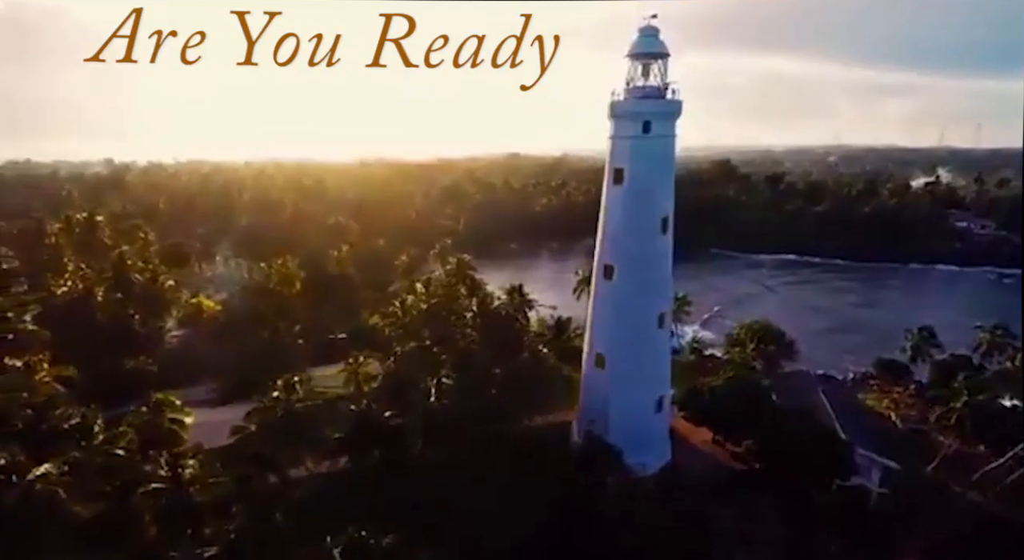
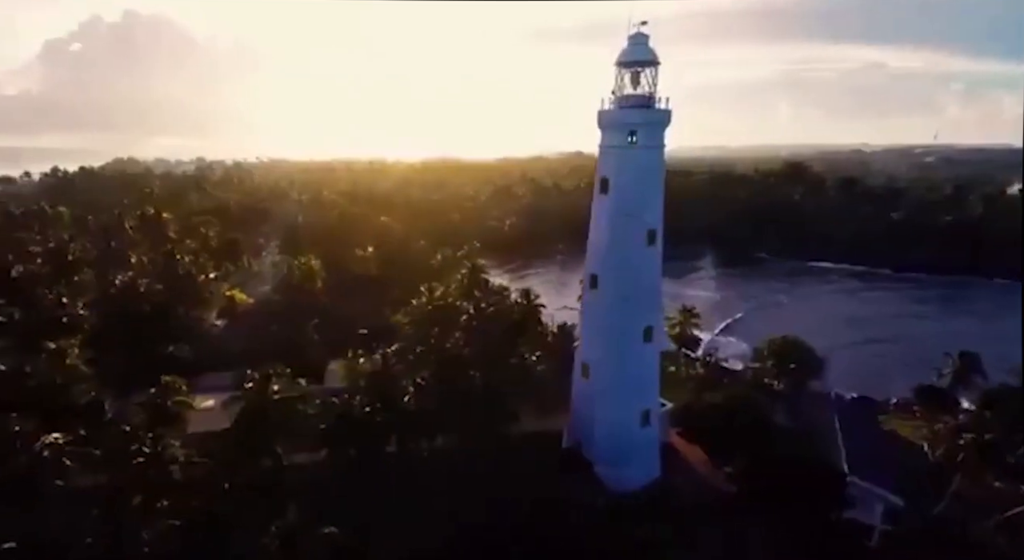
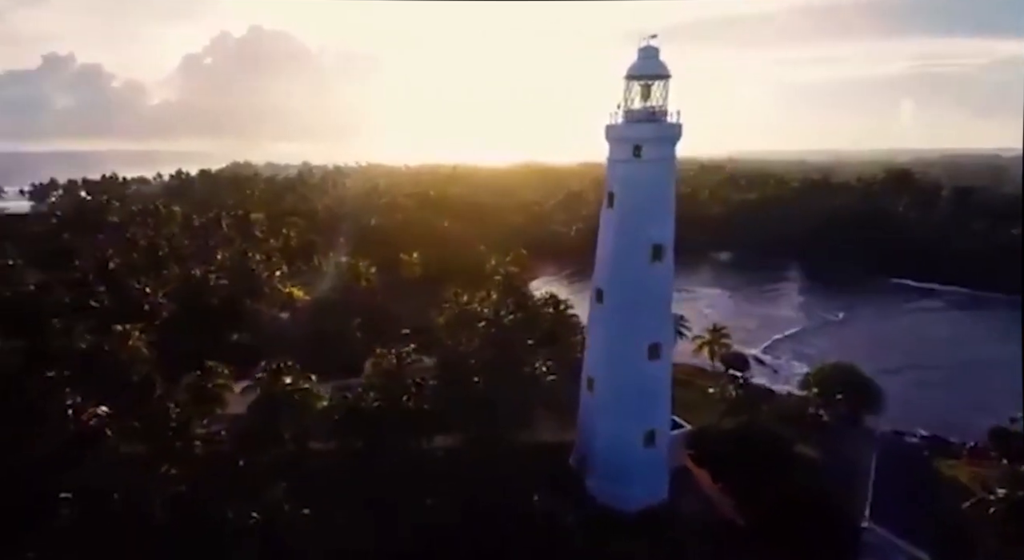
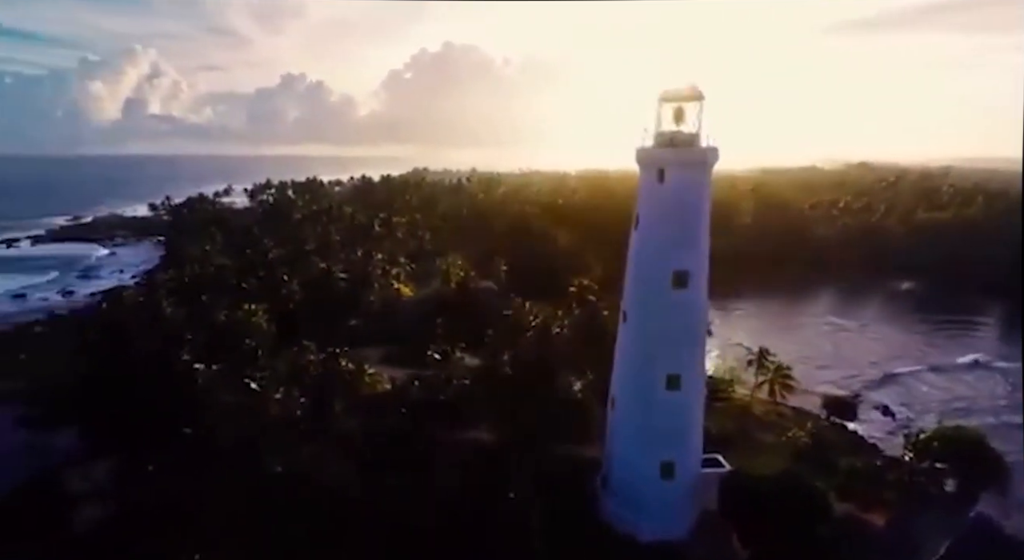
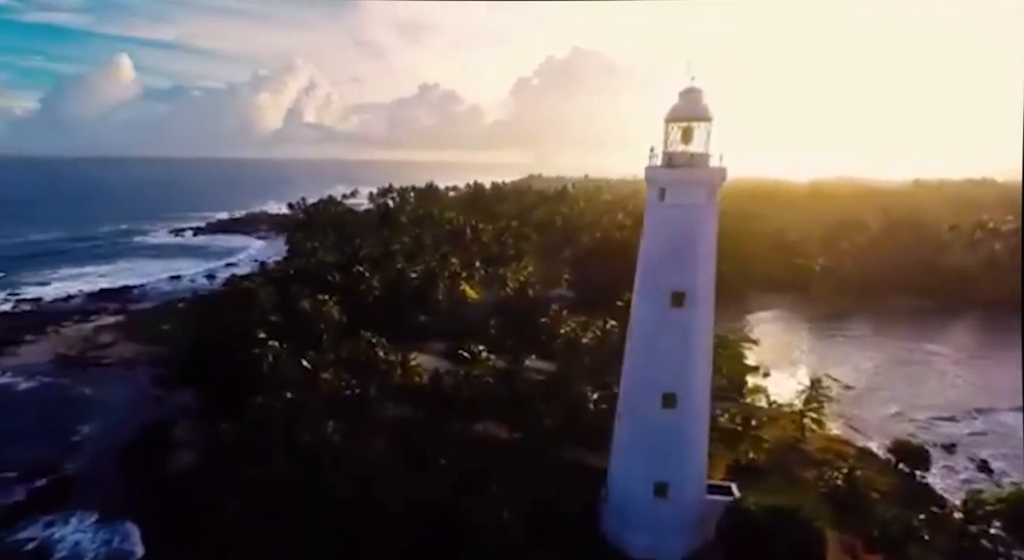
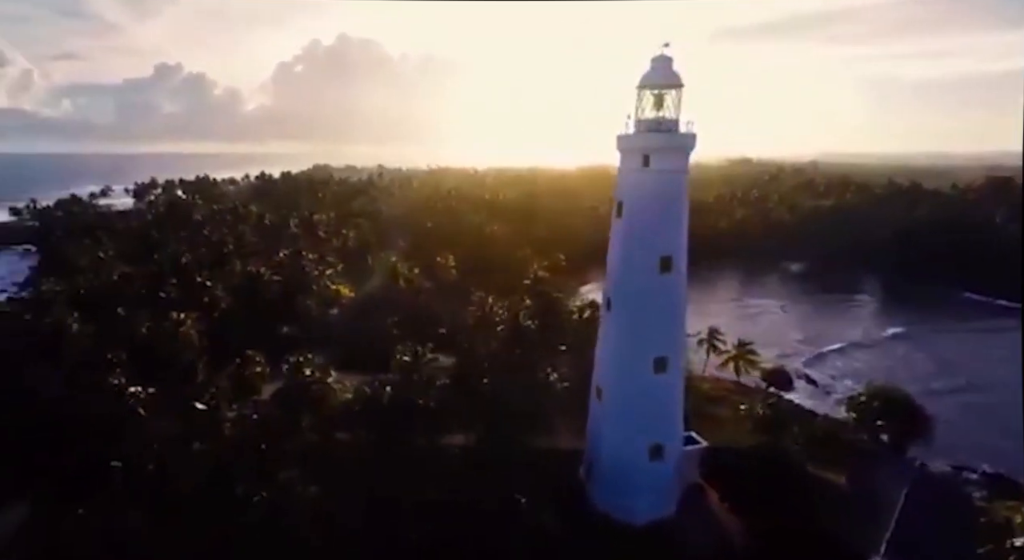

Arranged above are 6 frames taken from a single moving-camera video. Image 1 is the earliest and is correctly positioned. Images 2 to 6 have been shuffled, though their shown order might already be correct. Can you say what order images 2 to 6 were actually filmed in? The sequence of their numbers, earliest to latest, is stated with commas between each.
2, 3, 6, 4, 5
